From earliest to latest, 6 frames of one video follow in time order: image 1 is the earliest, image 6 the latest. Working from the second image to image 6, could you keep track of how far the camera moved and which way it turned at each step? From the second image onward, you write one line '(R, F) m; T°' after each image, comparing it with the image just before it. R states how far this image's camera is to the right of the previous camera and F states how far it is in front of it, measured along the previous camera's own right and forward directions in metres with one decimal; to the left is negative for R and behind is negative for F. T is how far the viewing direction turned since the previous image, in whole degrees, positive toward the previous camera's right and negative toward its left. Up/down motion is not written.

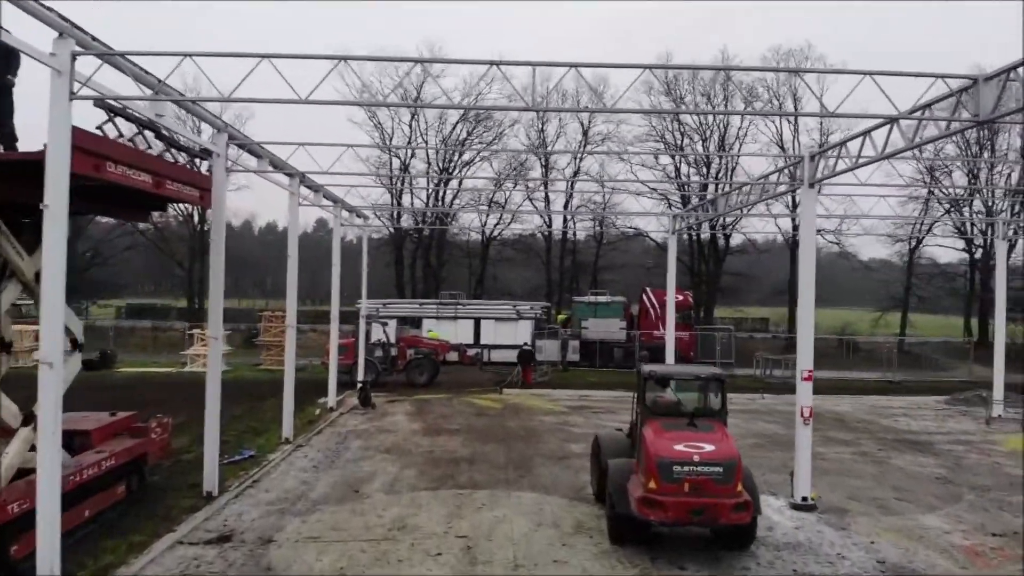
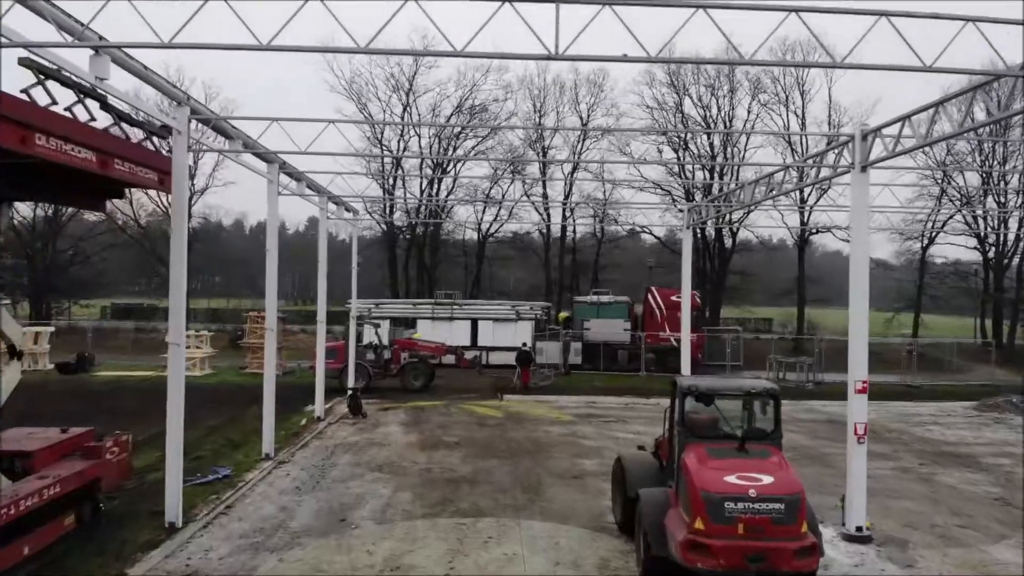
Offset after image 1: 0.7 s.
(-0.2, +1.3) m; 0°
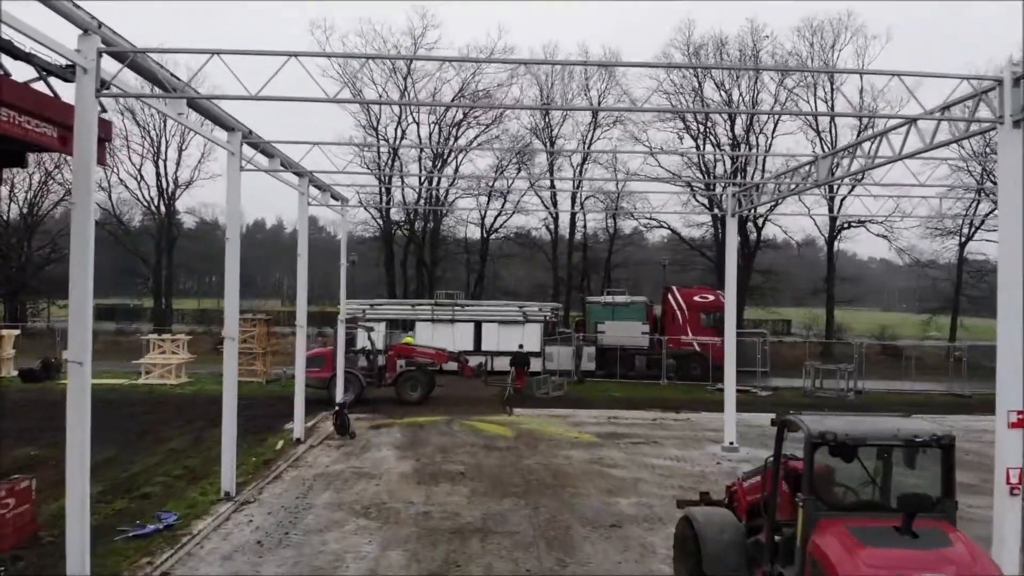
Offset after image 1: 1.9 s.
(-0.2, +2.3) m; 0°
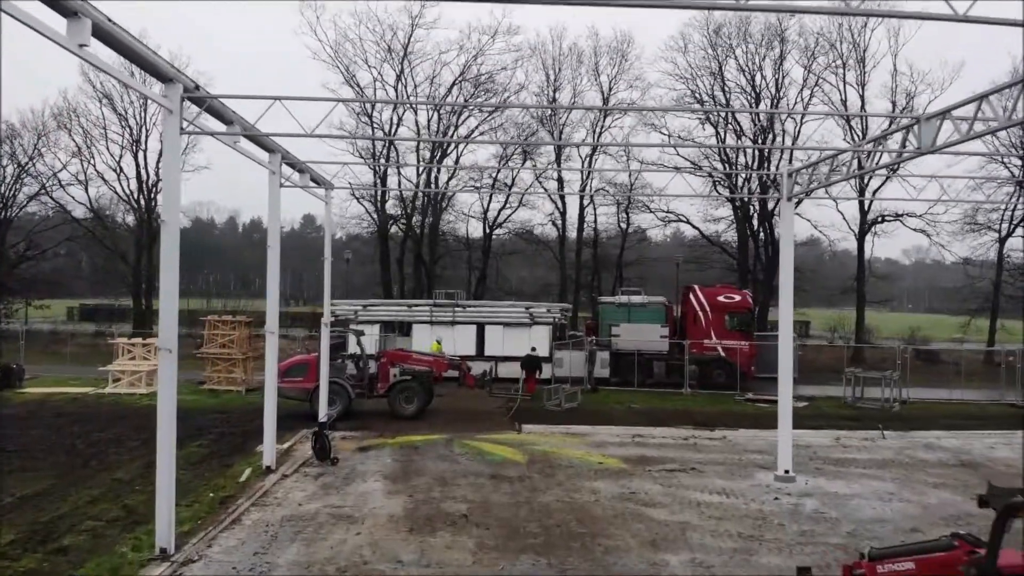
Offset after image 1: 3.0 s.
(-0.2, +2.2) m; 0°
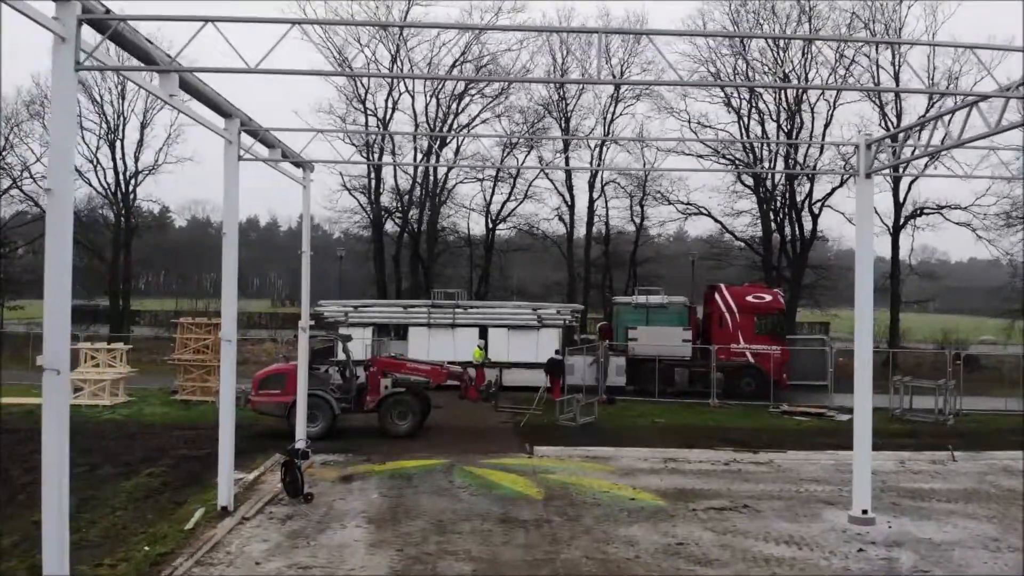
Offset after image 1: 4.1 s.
(-0.1, +2.1) m; 0°
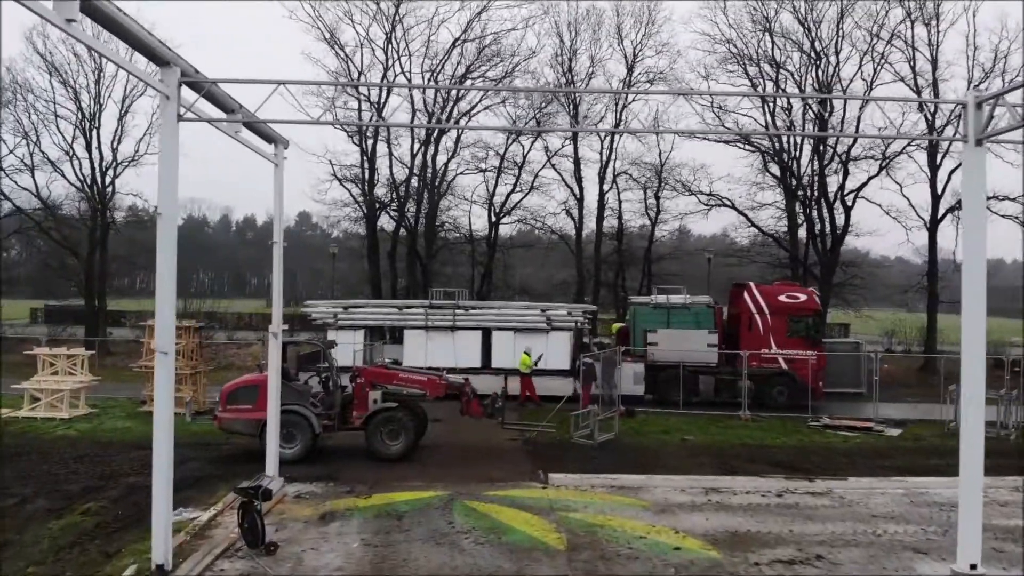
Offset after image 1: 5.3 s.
(-0.1, +1.9) m; 0°
